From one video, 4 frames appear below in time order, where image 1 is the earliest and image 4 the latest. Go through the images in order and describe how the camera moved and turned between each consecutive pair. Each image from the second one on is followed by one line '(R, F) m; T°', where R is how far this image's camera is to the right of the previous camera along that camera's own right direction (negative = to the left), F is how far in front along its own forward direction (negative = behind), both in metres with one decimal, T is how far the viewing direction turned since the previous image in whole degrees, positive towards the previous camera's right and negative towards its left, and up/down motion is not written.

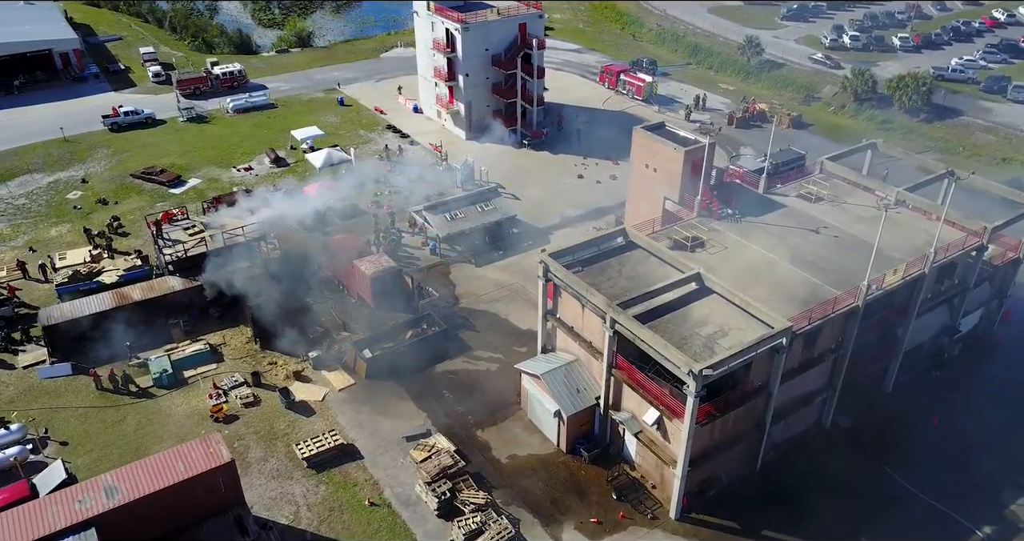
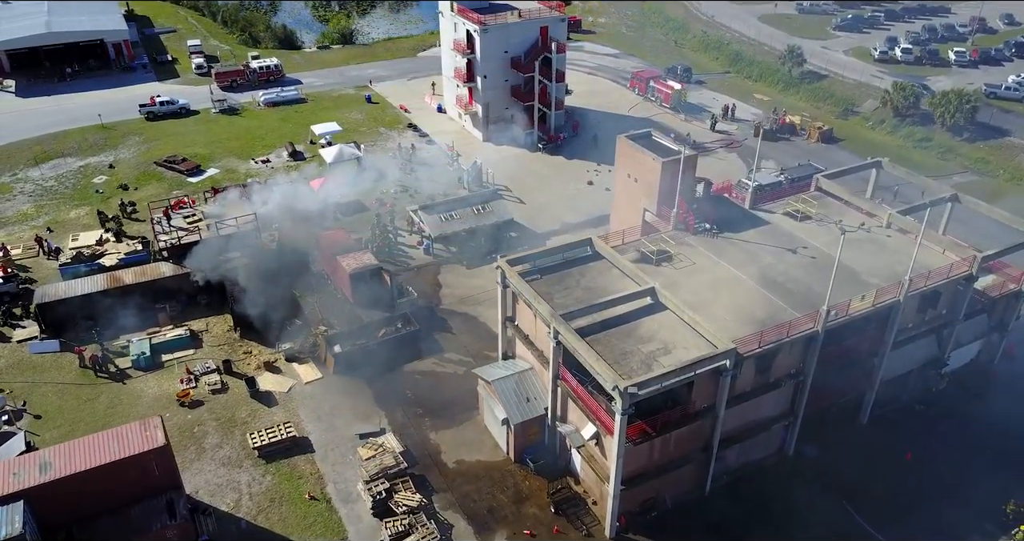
(+3.7, +0.4) m; -5°
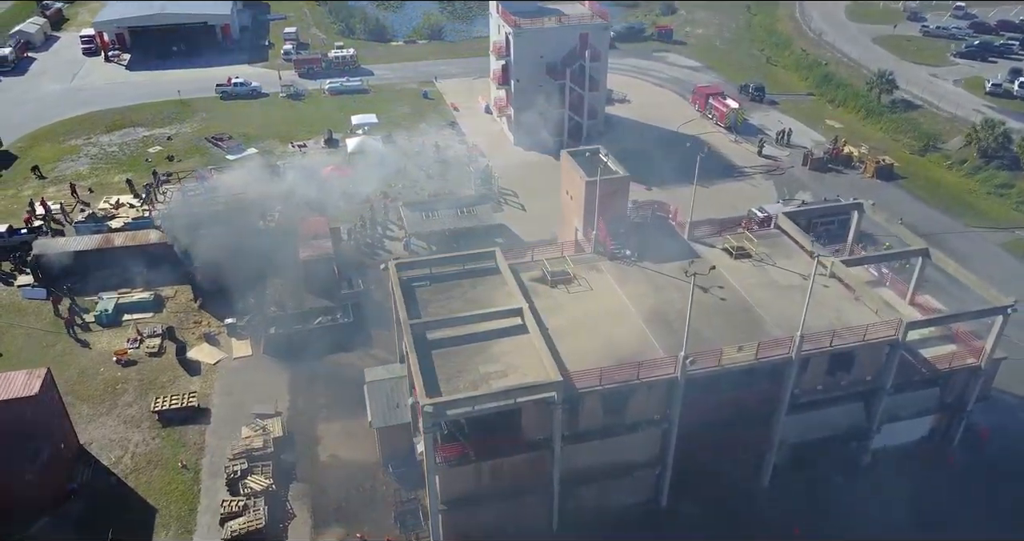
(+8.7, +1.3) m; -11°
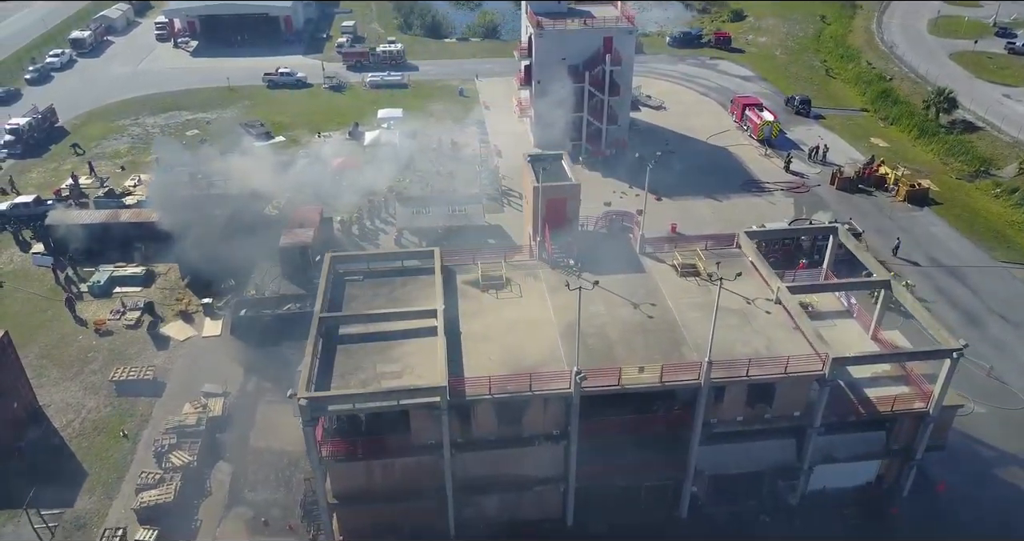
(+5.3, +0.7) m; -7°
